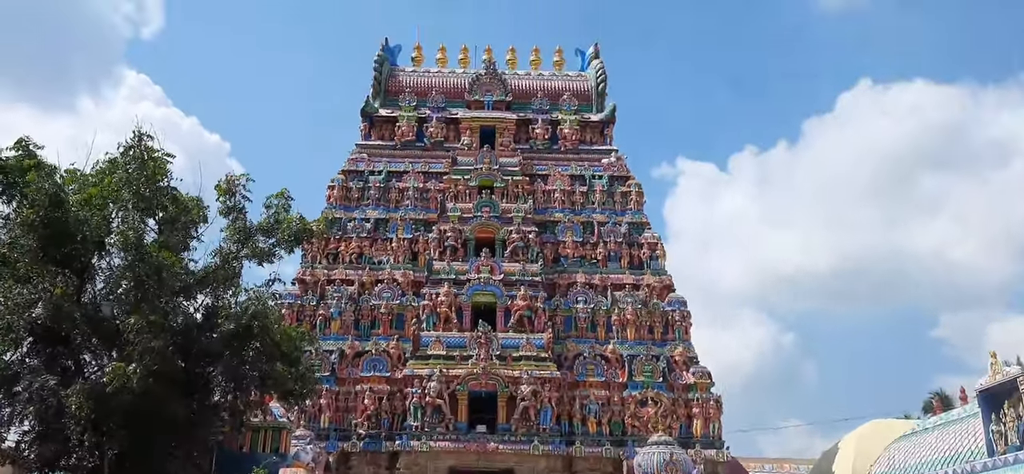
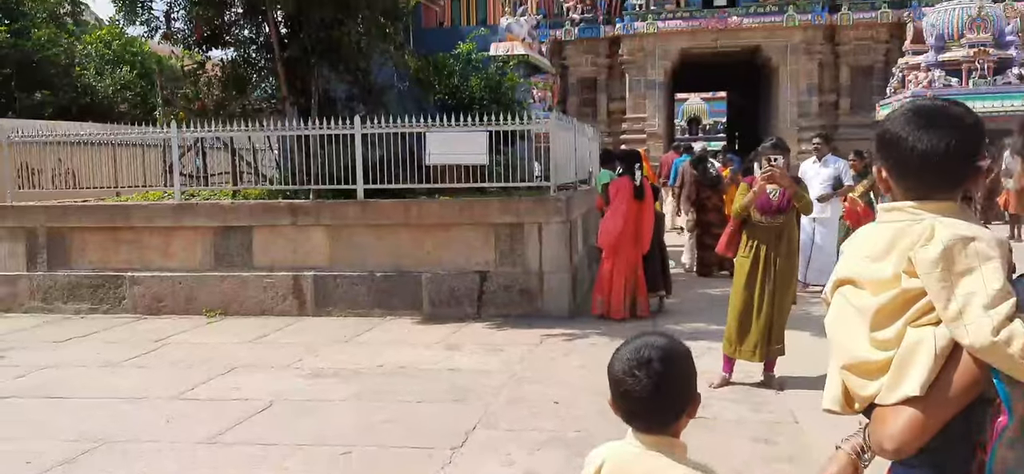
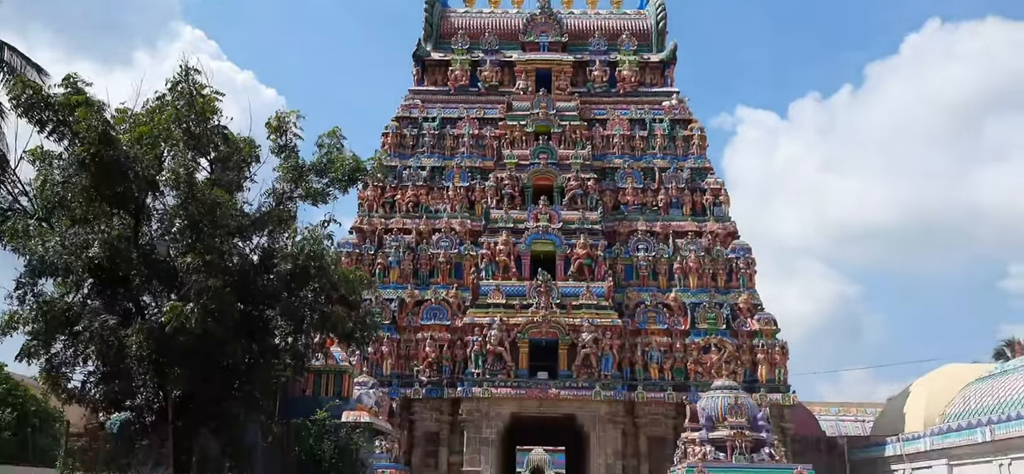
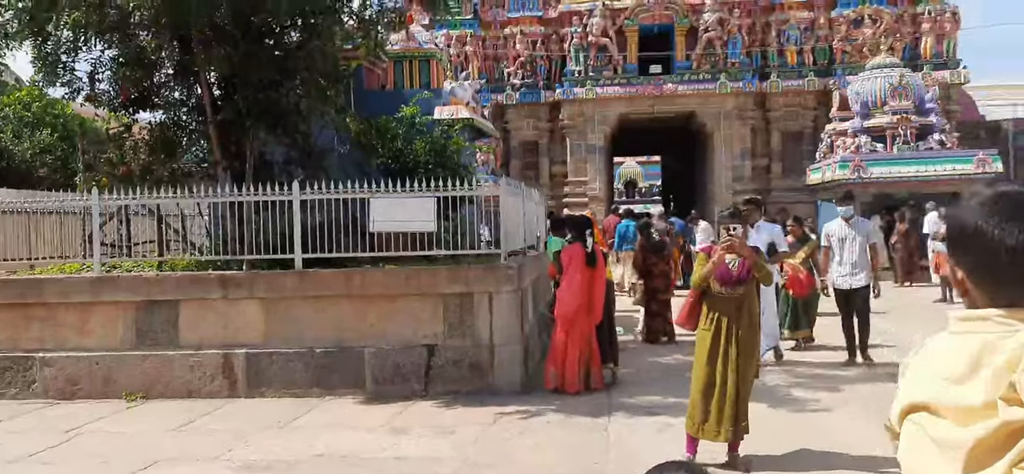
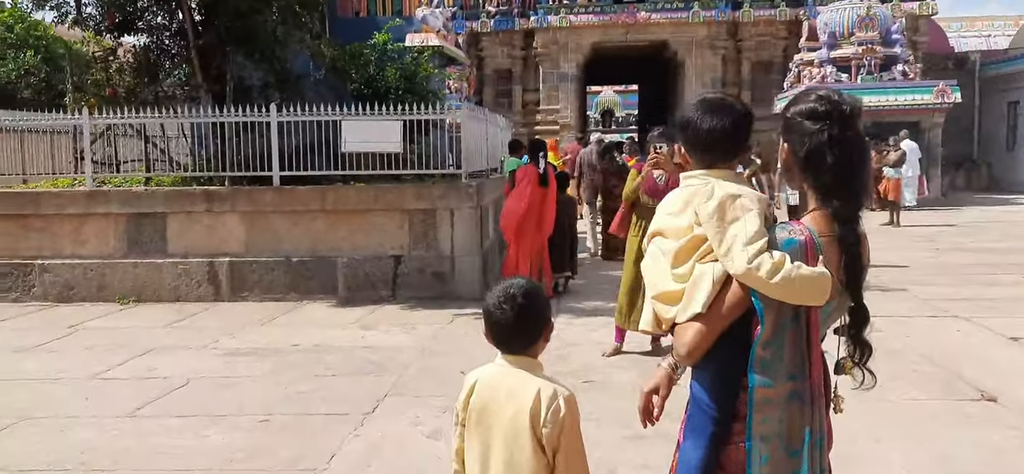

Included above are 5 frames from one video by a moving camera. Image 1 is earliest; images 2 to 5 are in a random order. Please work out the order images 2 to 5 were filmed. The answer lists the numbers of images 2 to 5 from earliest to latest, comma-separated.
3, 5, 2, 4
